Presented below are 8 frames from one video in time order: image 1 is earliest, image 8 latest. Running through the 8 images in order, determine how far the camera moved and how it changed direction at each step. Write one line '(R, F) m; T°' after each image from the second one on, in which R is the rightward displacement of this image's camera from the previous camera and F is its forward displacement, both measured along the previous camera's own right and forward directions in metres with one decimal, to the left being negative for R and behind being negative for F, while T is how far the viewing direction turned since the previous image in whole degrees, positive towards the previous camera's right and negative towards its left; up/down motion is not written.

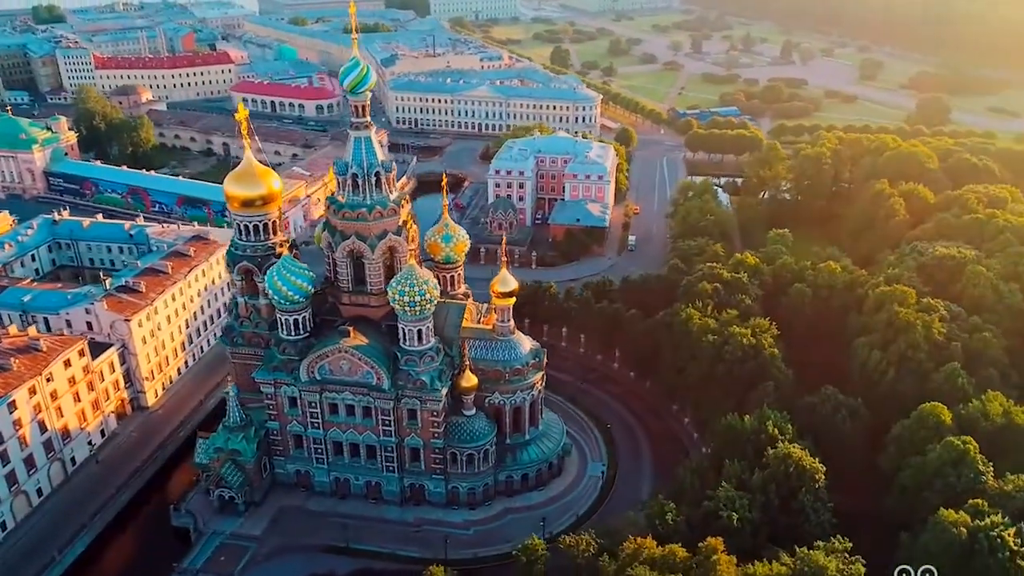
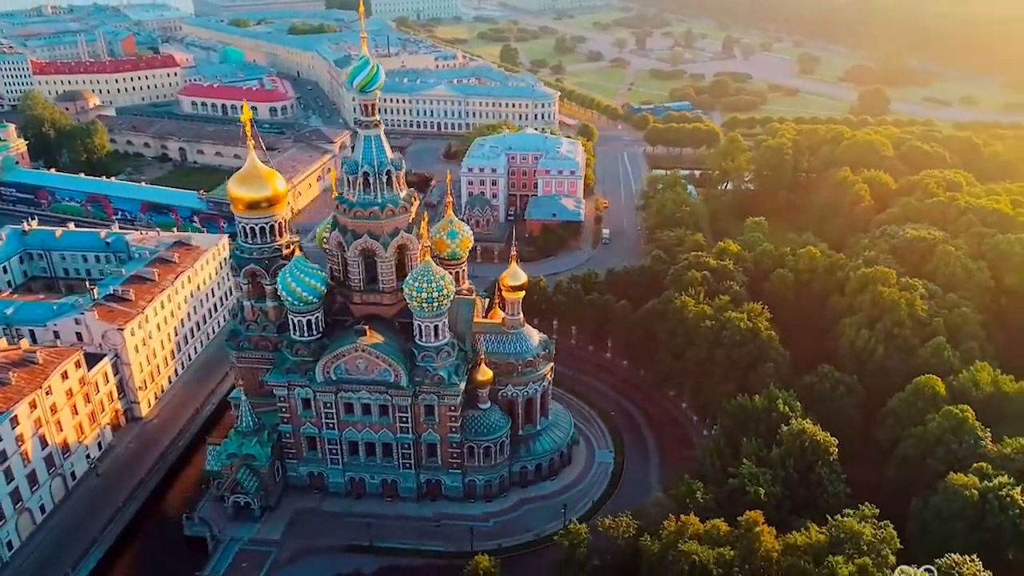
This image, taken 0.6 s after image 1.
(-3.9, -0.5) m; +4°
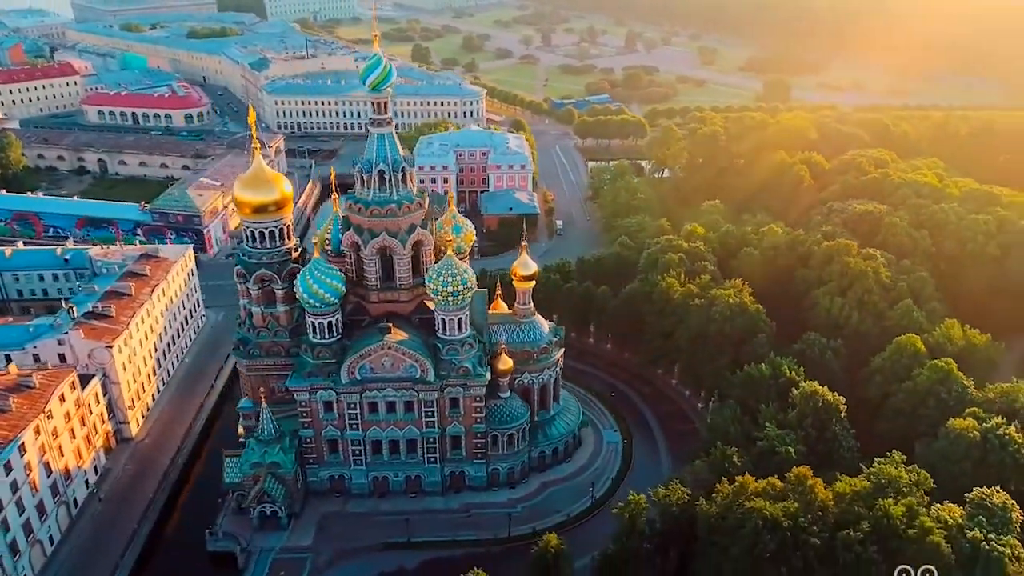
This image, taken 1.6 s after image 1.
(-6.6, -0.6) m; +8°
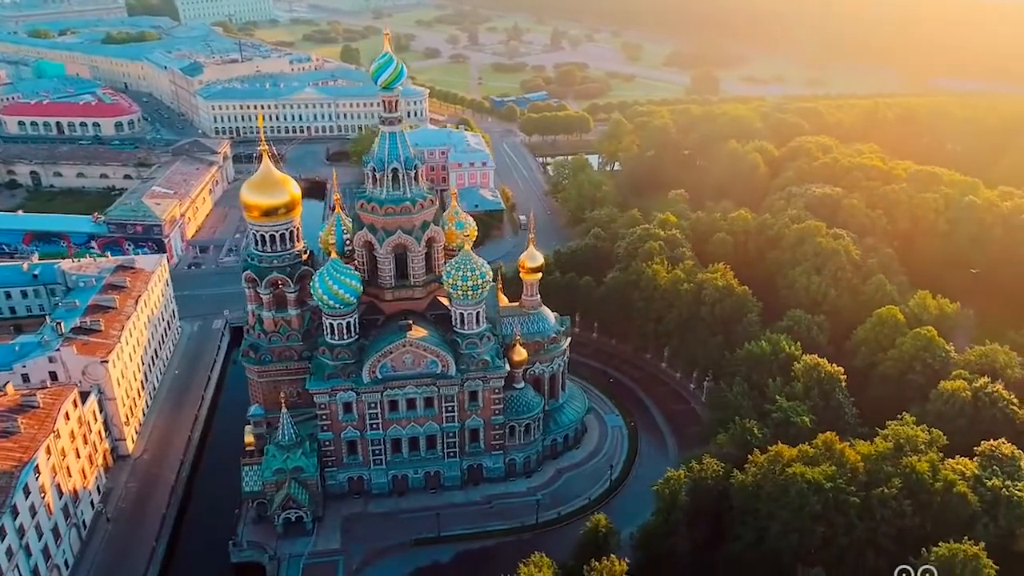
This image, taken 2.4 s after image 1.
(-5.2, -0.5) m; +6°
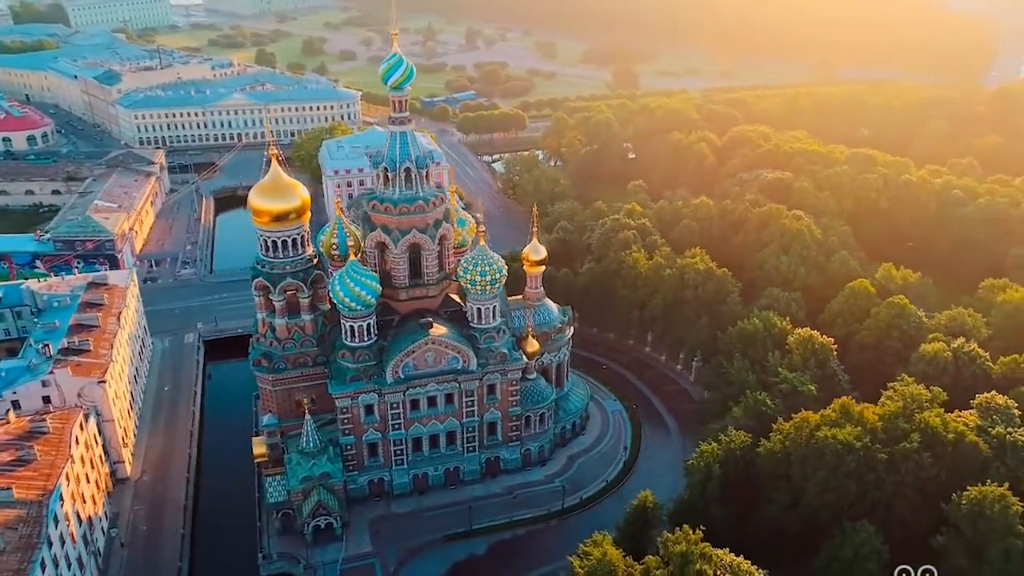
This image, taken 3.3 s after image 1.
(-5.9, -0.4) m; +7°
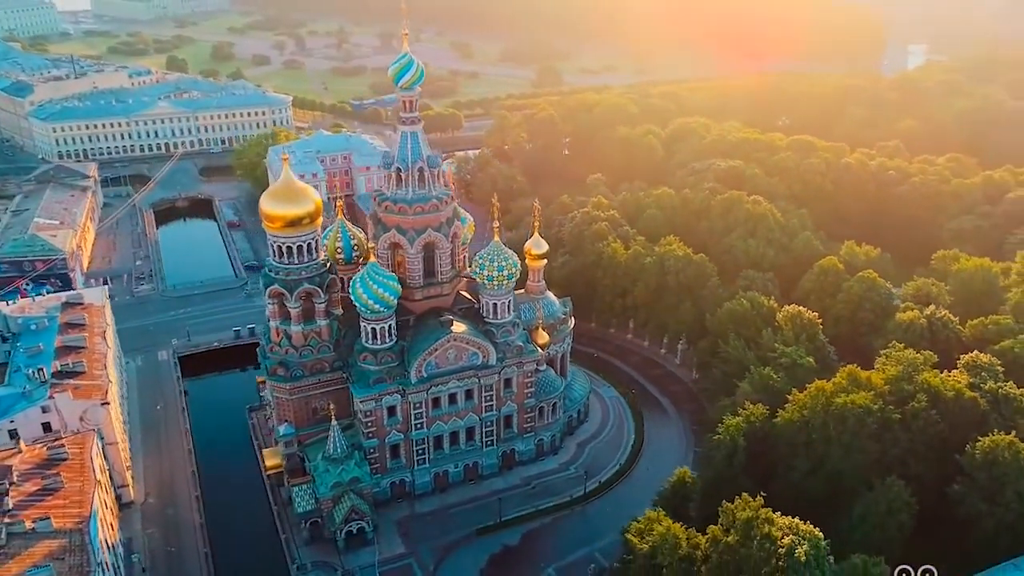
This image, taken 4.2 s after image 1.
(-5.9, -0.4) m; +7°
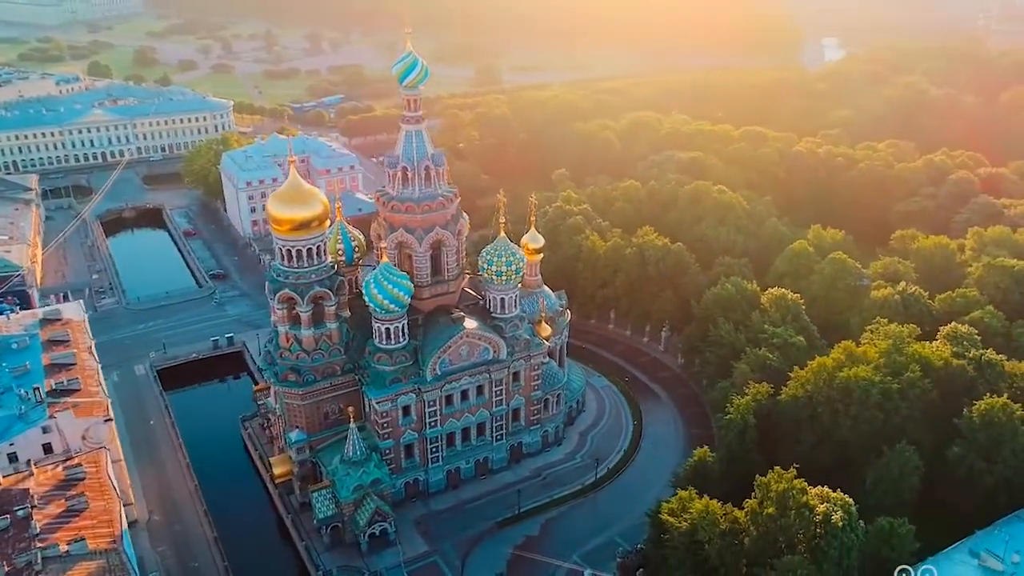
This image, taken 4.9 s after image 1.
(-4.5, -0.3) m; +5°
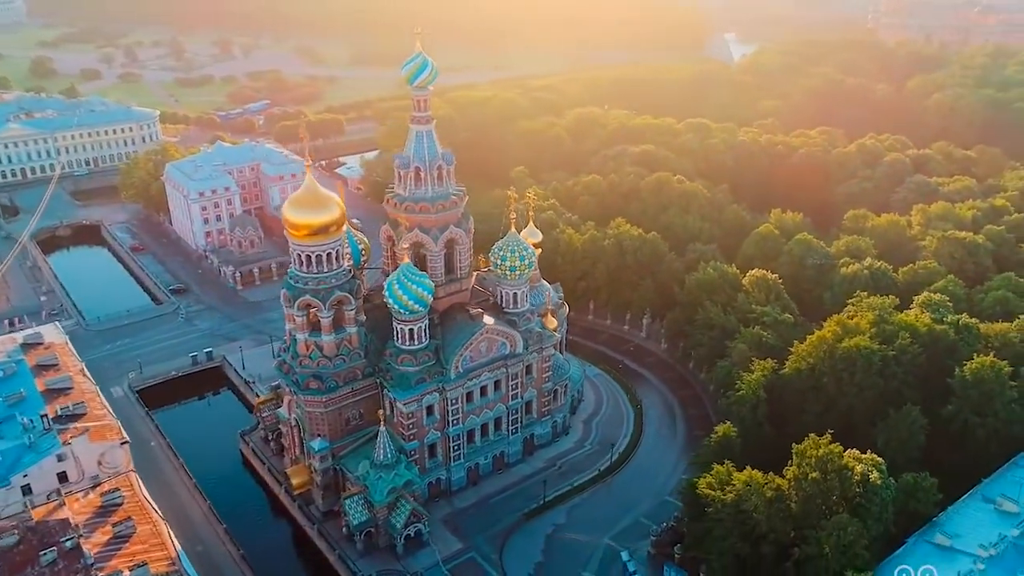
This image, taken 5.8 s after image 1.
(-5.9, -0.3) m; +7°
